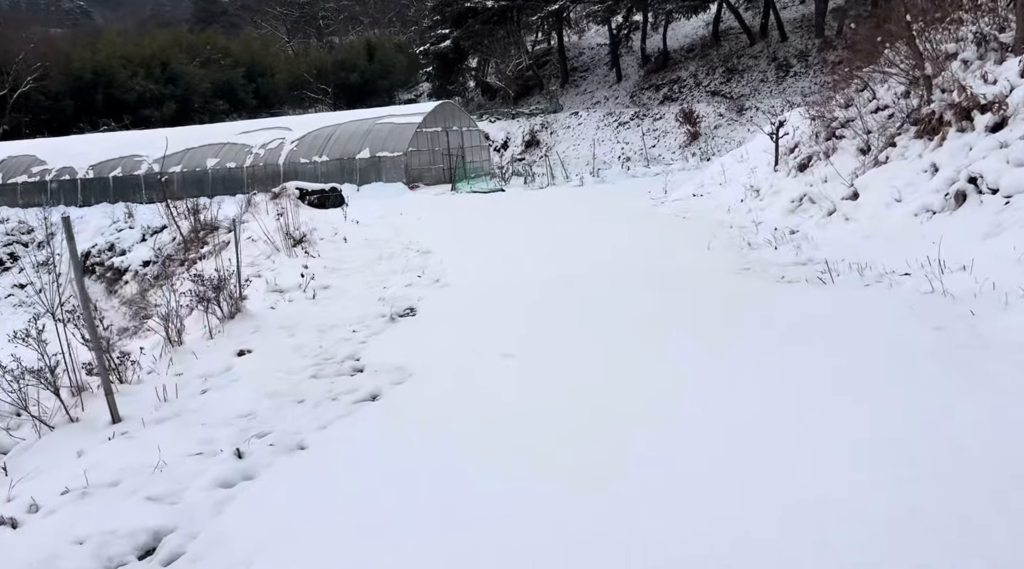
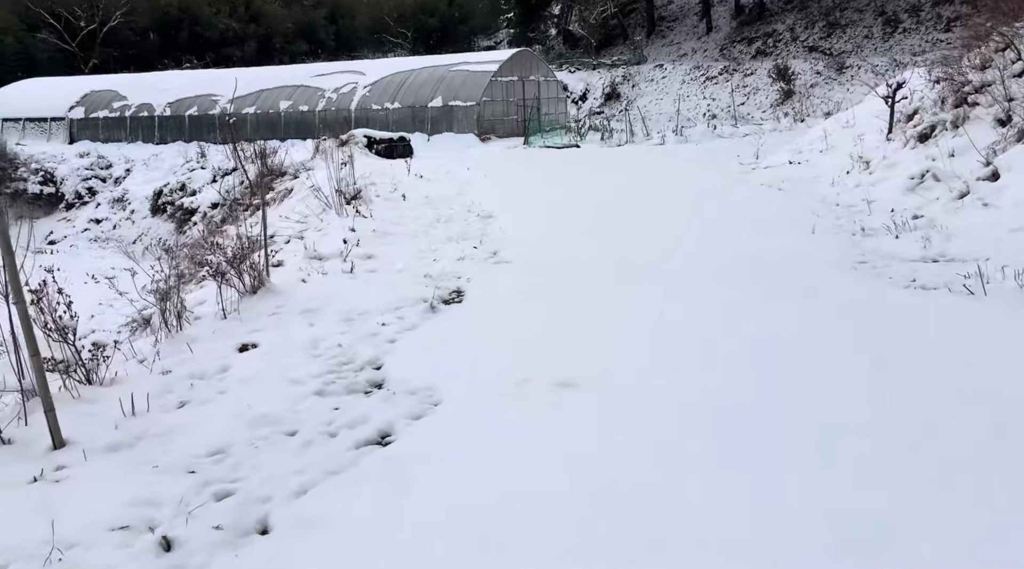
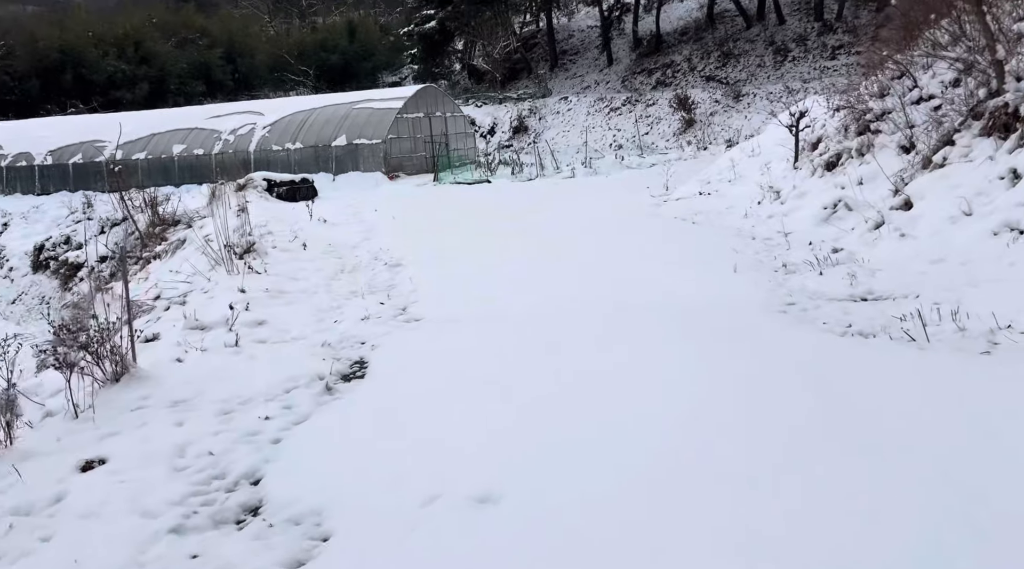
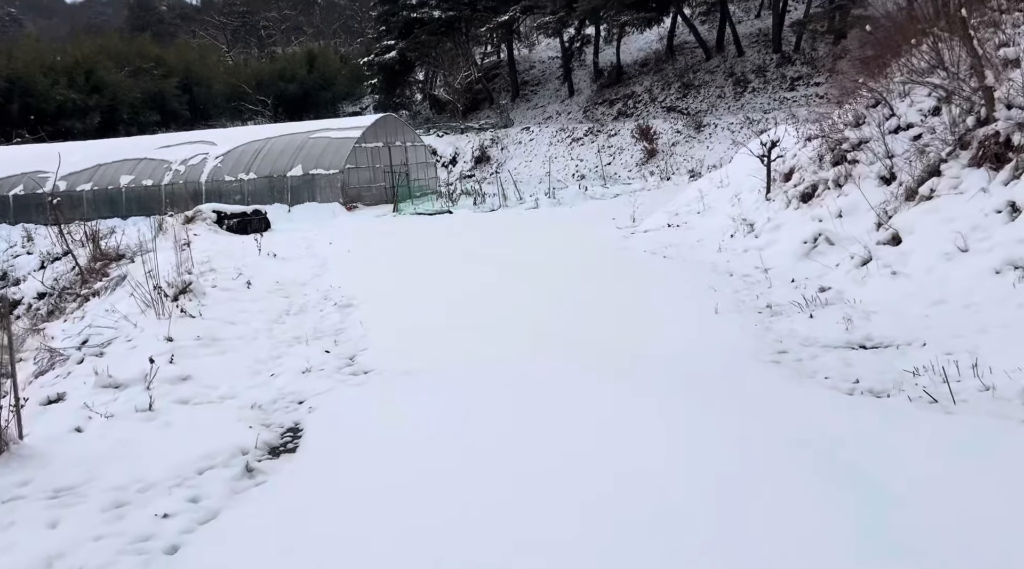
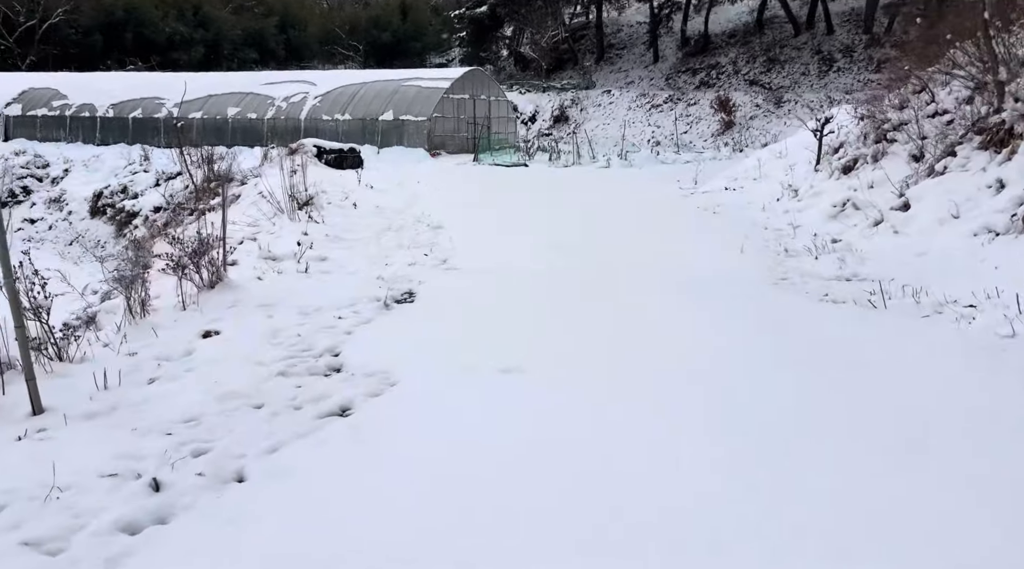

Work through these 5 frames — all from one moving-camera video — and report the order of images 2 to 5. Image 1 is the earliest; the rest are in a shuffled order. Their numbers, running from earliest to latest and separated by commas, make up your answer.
5, 2, 3, 4
